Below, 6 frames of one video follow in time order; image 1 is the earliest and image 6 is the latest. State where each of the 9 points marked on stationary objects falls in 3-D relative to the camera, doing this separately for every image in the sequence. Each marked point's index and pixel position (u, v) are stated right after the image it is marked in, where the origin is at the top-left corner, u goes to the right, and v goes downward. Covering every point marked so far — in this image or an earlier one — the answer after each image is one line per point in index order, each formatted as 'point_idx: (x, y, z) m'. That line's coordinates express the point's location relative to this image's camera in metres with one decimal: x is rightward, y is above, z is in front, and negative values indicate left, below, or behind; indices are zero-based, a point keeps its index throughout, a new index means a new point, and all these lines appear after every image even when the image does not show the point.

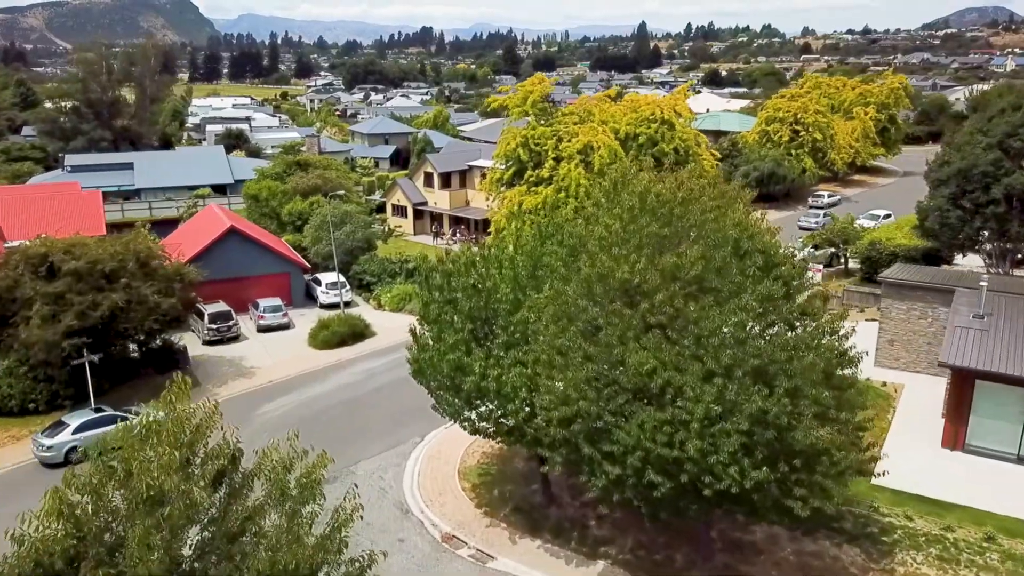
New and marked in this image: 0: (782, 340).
0: (+5.2, -1.0, +16.0) m
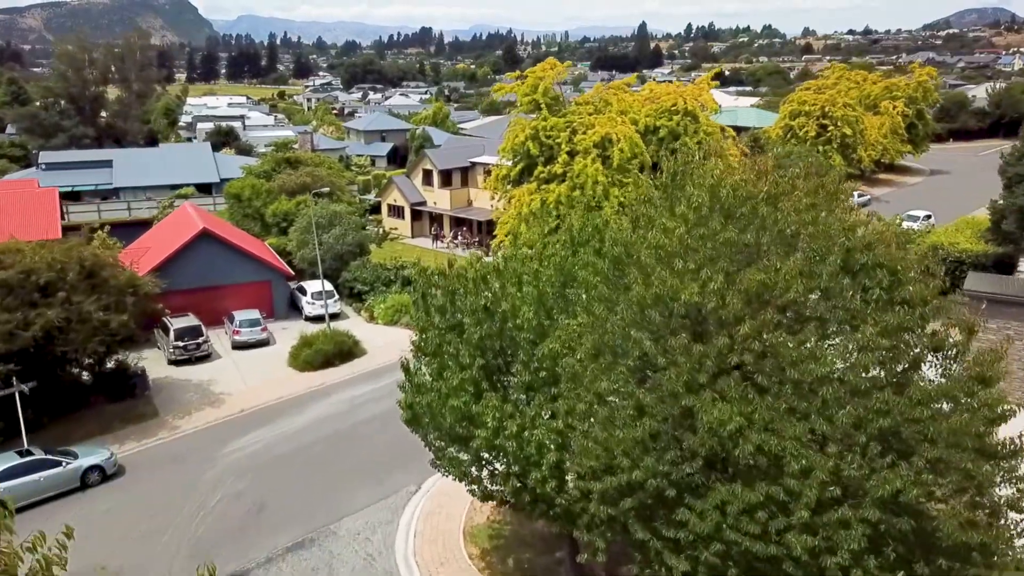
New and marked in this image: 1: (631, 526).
0: (+5.6, -1.4, +11.5) m
1: (+1.8, -3.6, +12.8) m
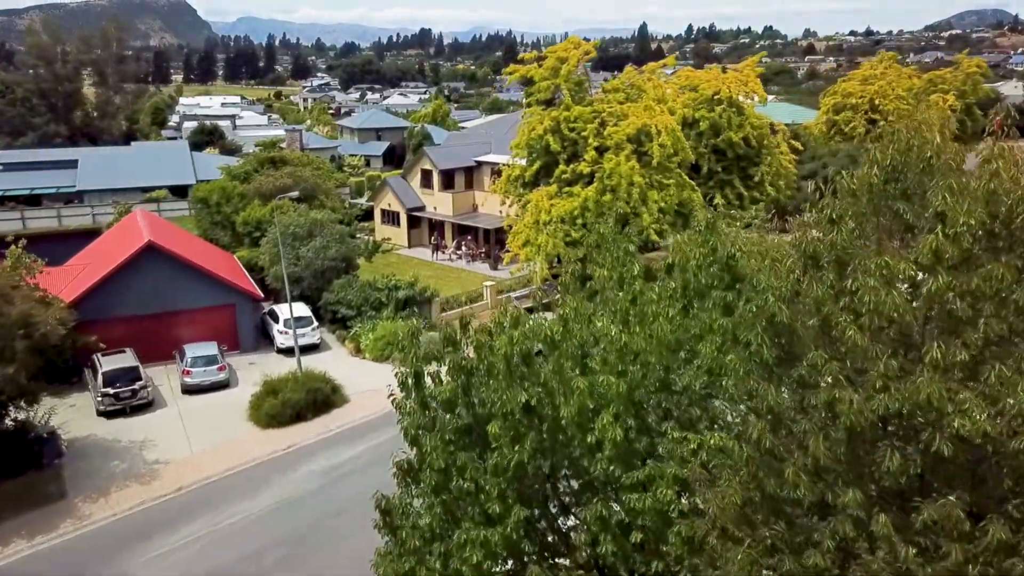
0: (+6.2, -2.2, +5.0) m
1: (+2.5, -4.5, +6.3) m
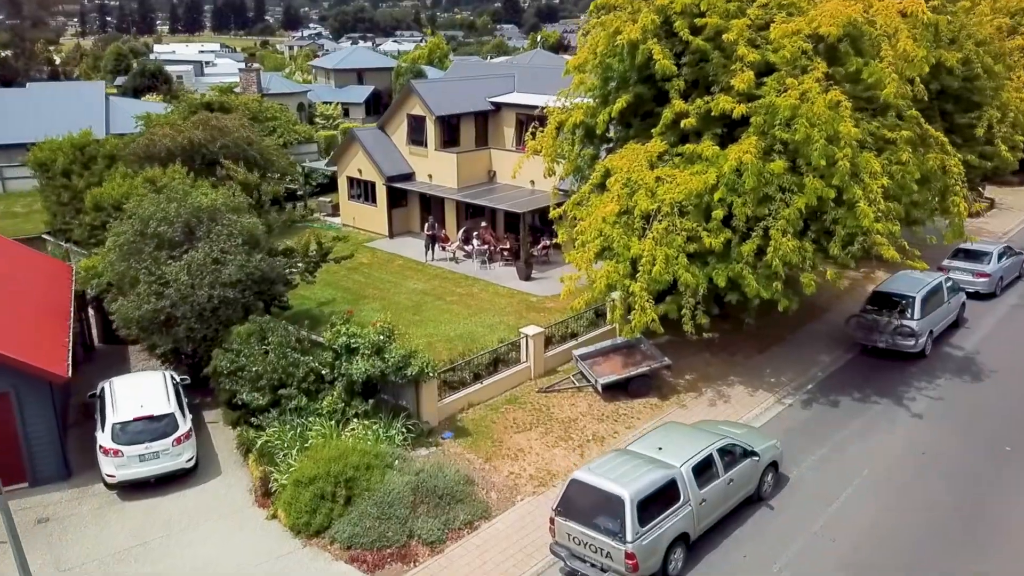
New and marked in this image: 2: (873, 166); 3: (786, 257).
0: (+7.6, -4.7, -10.2) m
1: (+3.8, -6.8, -8.8) m
2: (+6.4, +2.2, +14.9) m
3: (+4.8, +0.5, +14.7) m
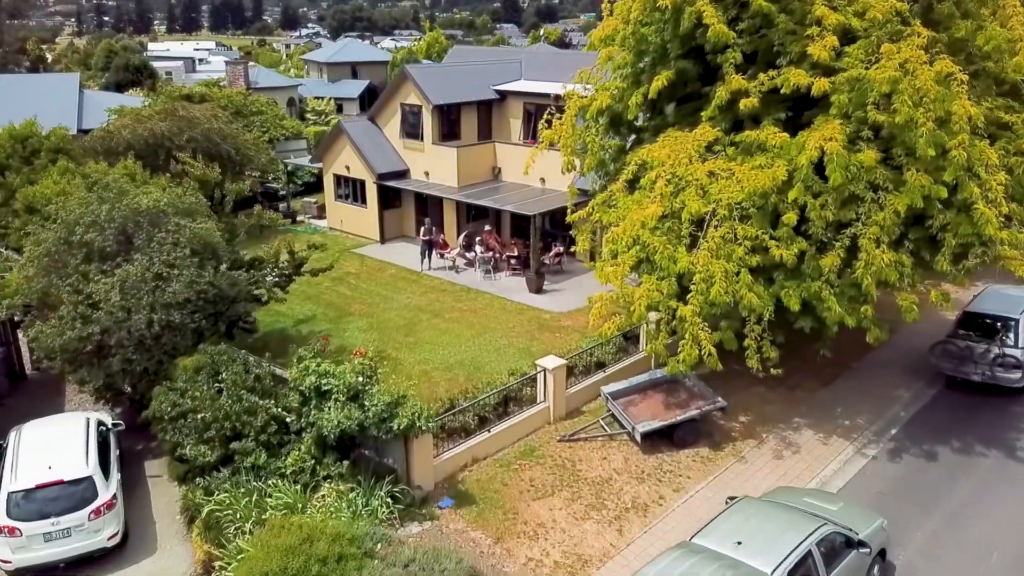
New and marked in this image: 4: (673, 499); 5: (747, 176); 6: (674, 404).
0: (+7.9, -5.0, -13.5) m
1: (+4.1, -7.1, -12.1) m
2: (+6.7, +1.8, +11.6) m
3: (+5.0, +0.2, +11.4) m
4: (+2.3, -3.0, +11.8) m
5: (+3.4, +1.6, +12.2) m
6: (+2.6, -1.9, +13.5) m
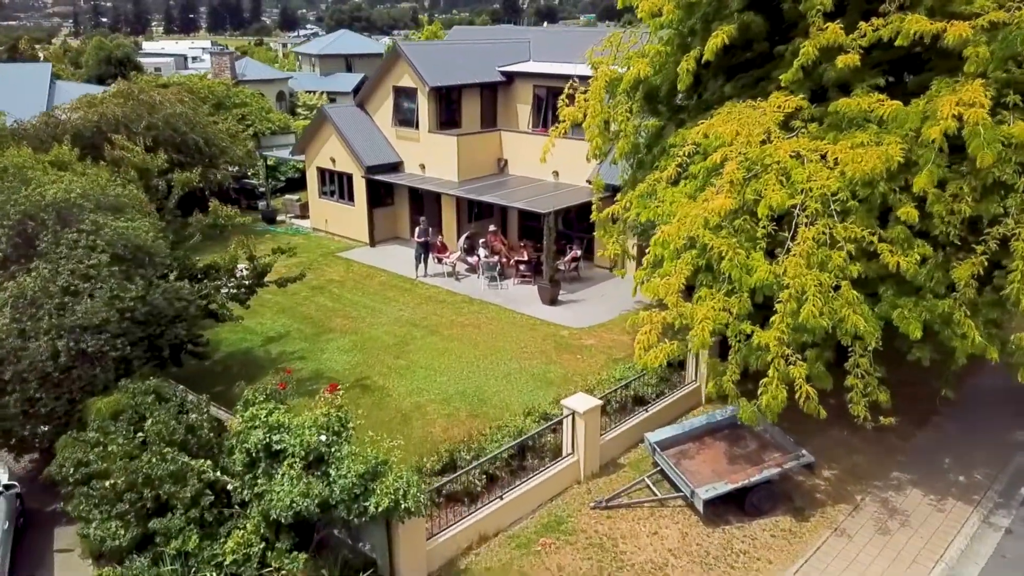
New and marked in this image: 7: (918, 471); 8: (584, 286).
0: (+8.1, -5.1, -16.7) m
1: (+4.3, -7.3, -15.3) m
2: (+6.9, +1.6, +8.5) m
3: (+5.3, 0.0, +8.2) m
4: (+2.5, -3.2, +8.6) m
5: (+3.7, +1.4, +9.1) m
6: (+2.8, -2.1, +10.3) m
7: (+5.4, -2.4, +11.1) m
8: (+1.7, 0.0, +19.3) m
